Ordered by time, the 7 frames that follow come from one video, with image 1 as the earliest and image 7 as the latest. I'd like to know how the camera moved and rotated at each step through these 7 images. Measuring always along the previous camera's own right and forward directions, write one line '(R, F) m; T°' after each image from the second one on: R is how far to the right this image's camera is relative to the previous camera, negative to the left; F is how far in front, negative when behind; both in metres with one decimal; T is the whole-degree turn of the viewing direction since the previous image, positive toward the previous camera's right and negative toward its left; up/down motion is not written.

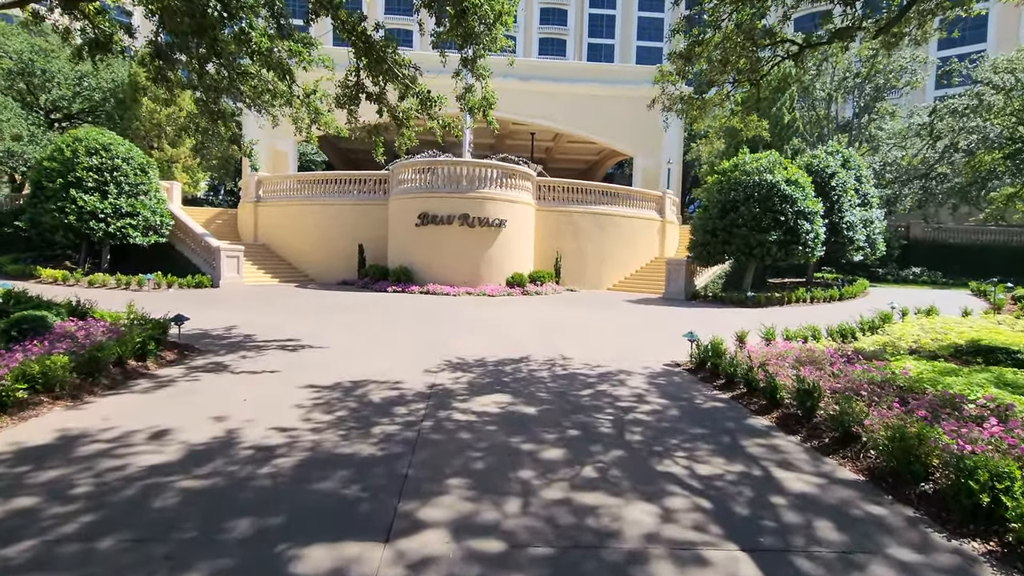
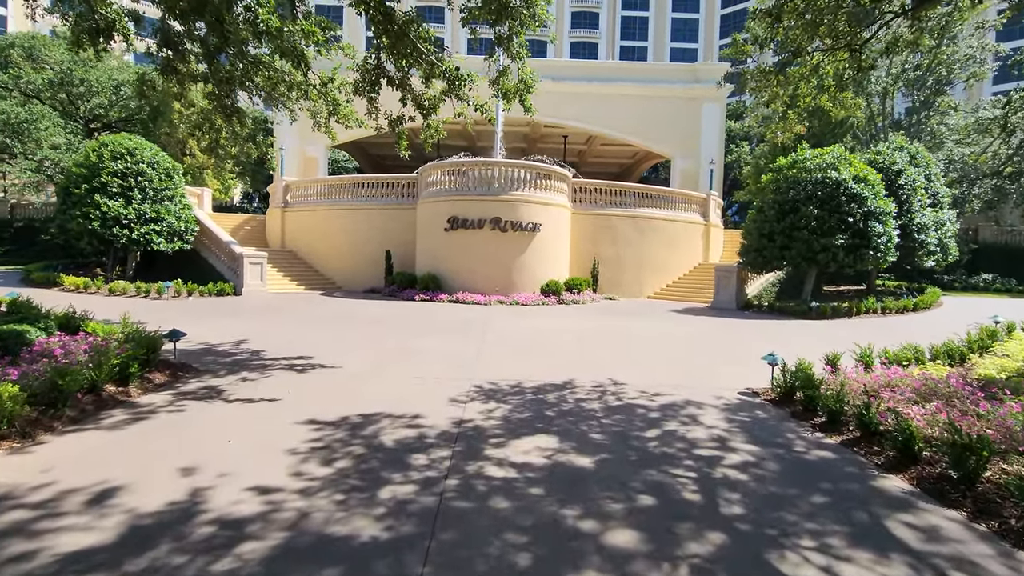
(-0.1, +1.1) m; -3°
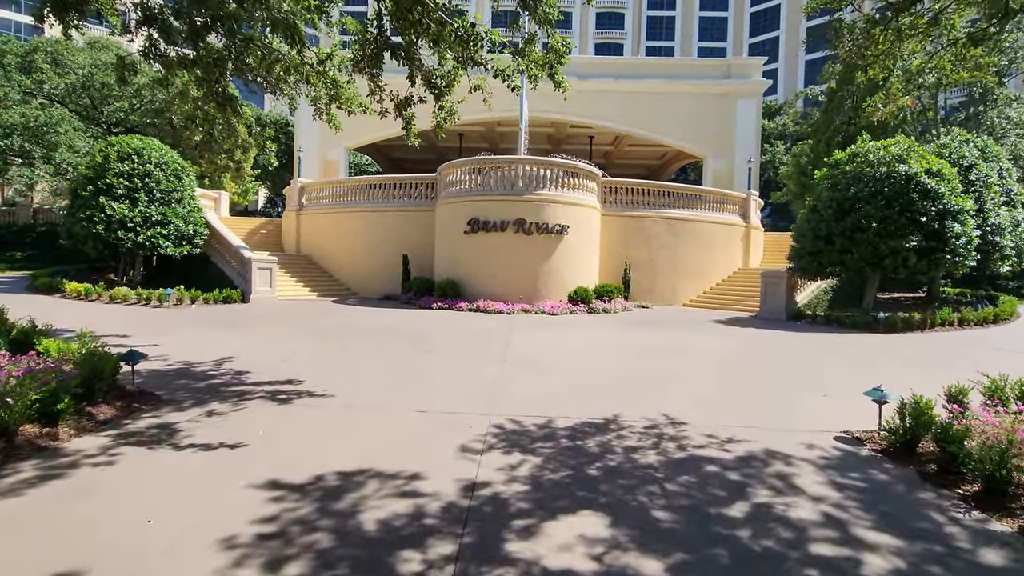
(-0.1, +1.2) m; -3°
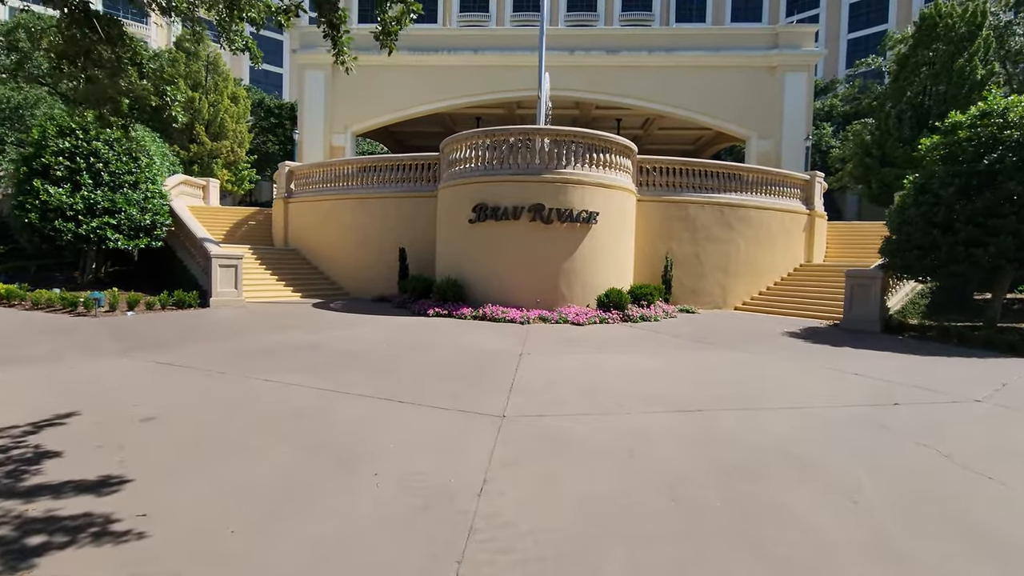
(+0.2, +2.8) m; -2°
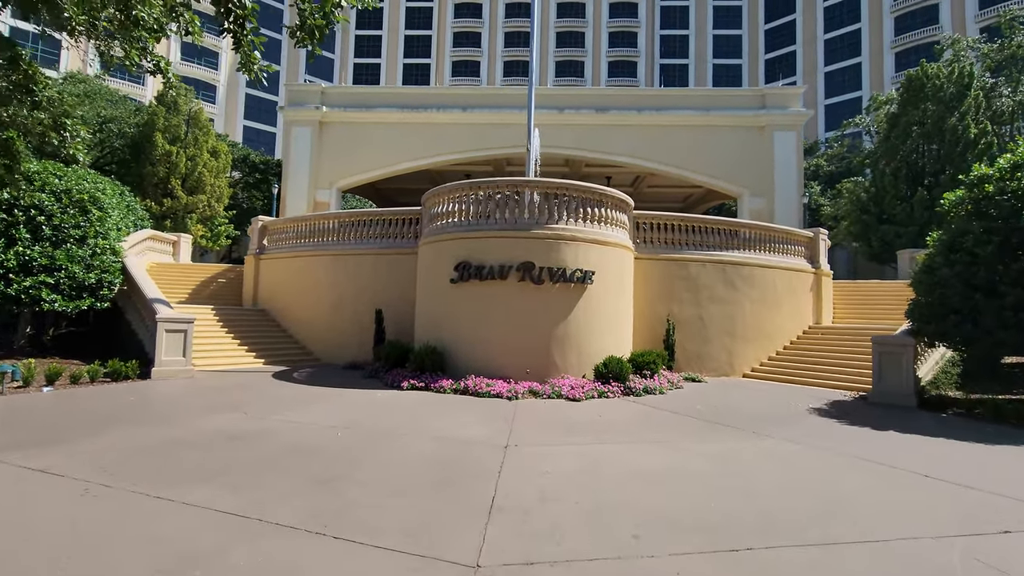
(+0.1, +1.3) m; +1°
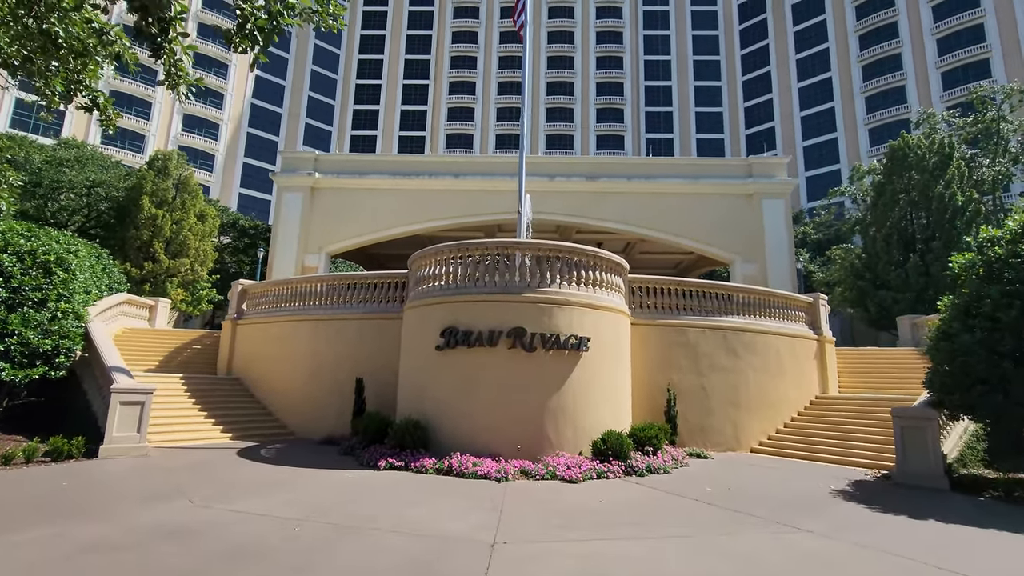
(0.0, +0.7) m; +1°
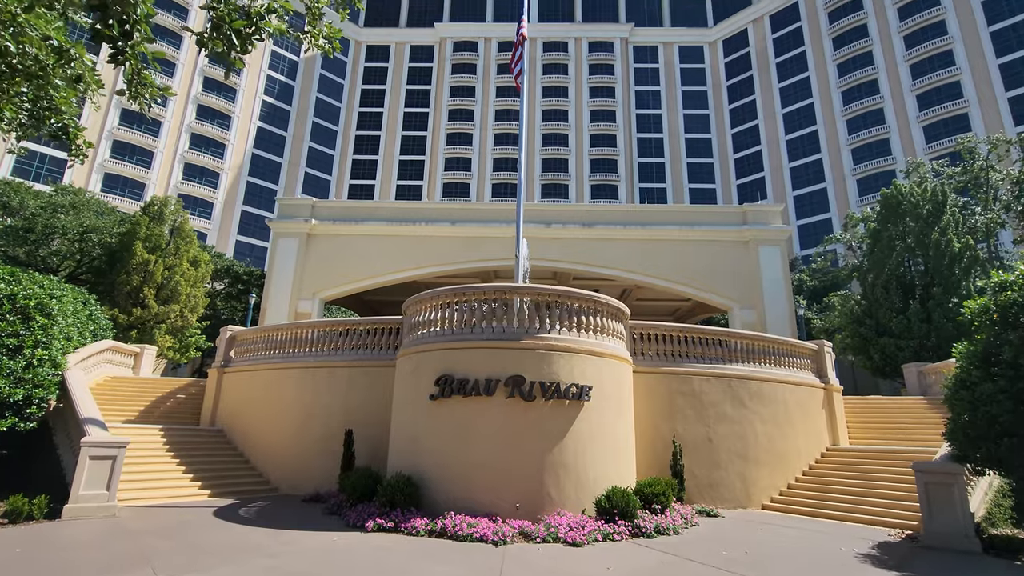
(0.0, +0.4) m; 0°
